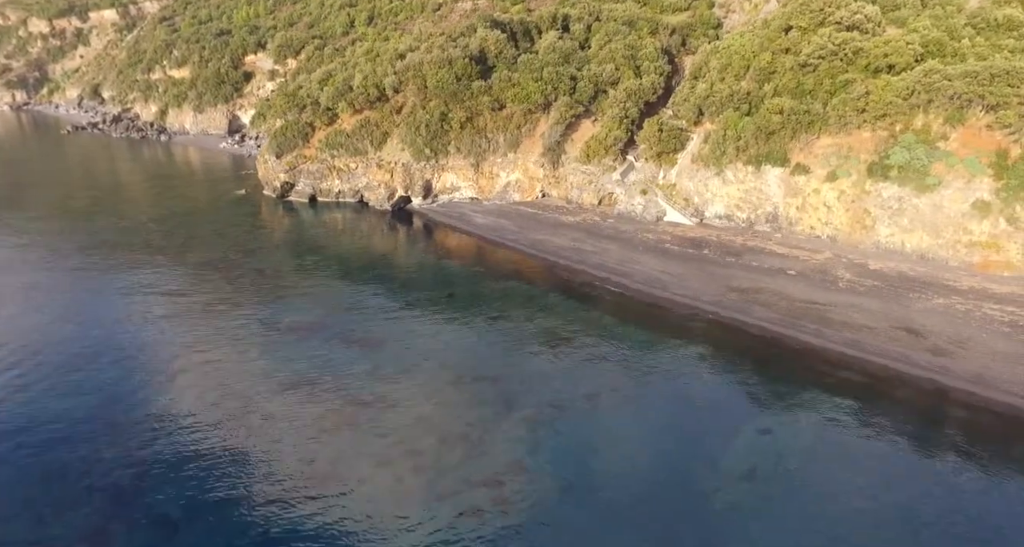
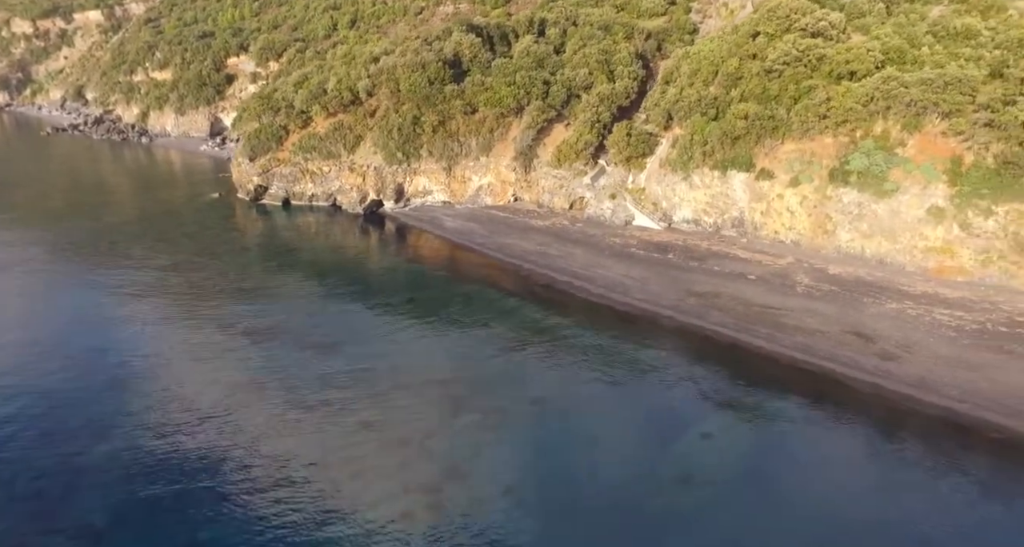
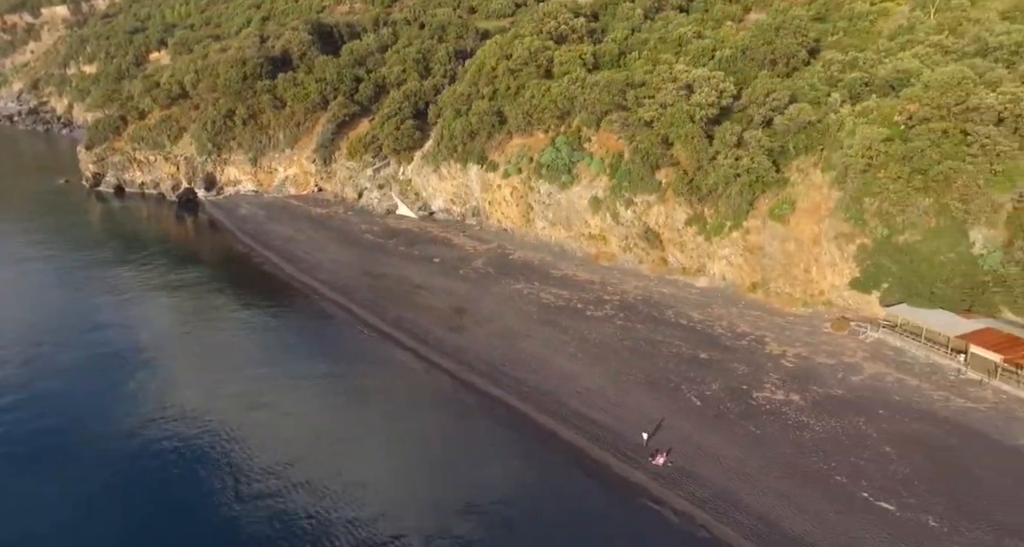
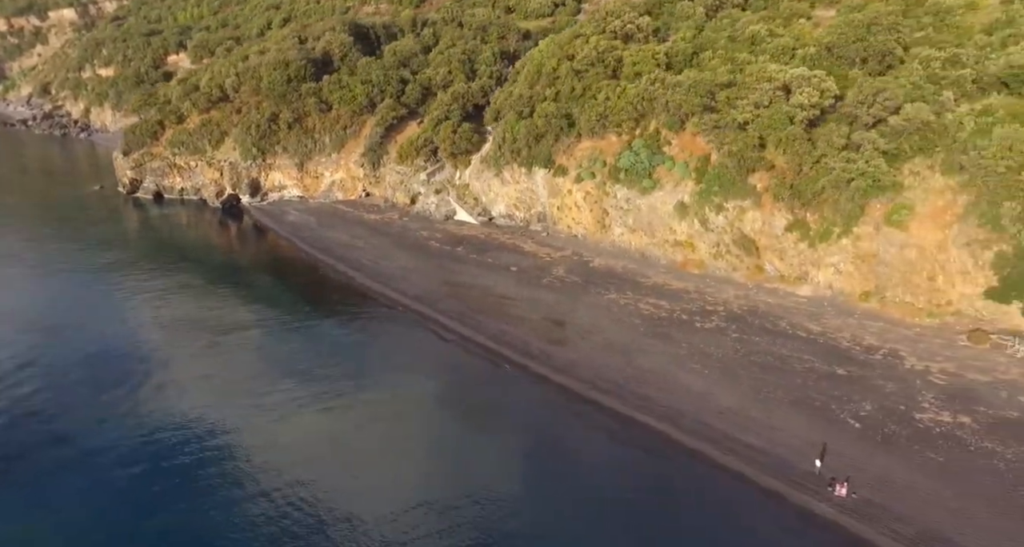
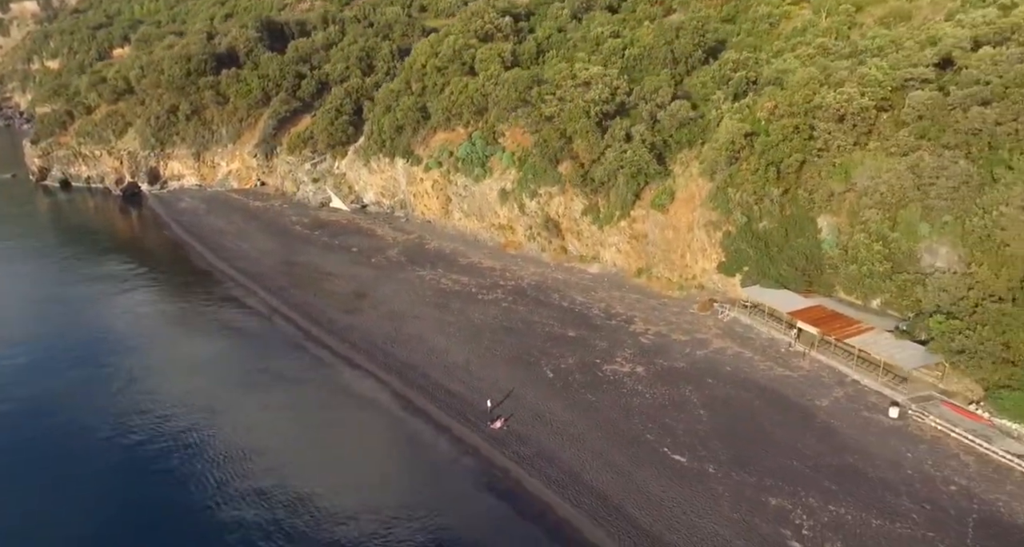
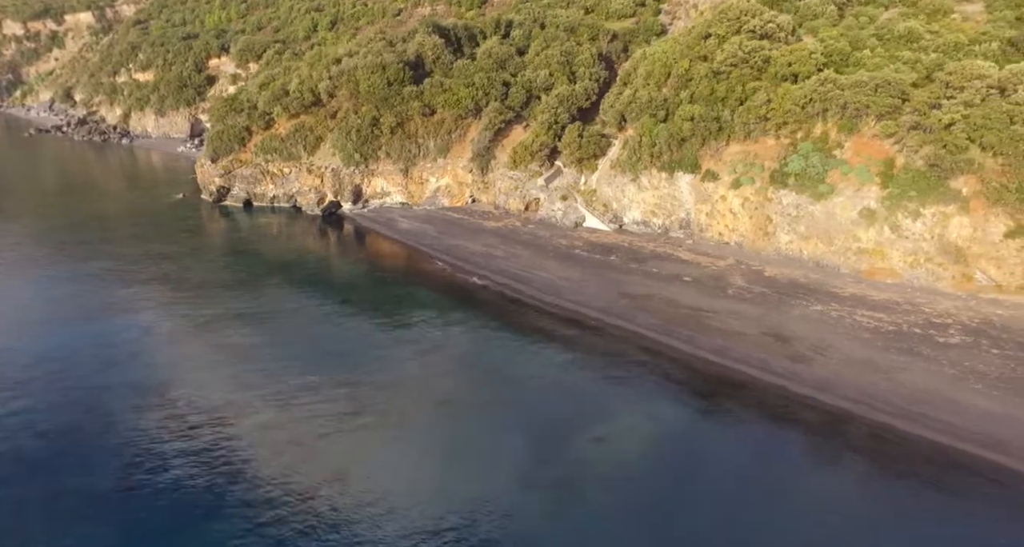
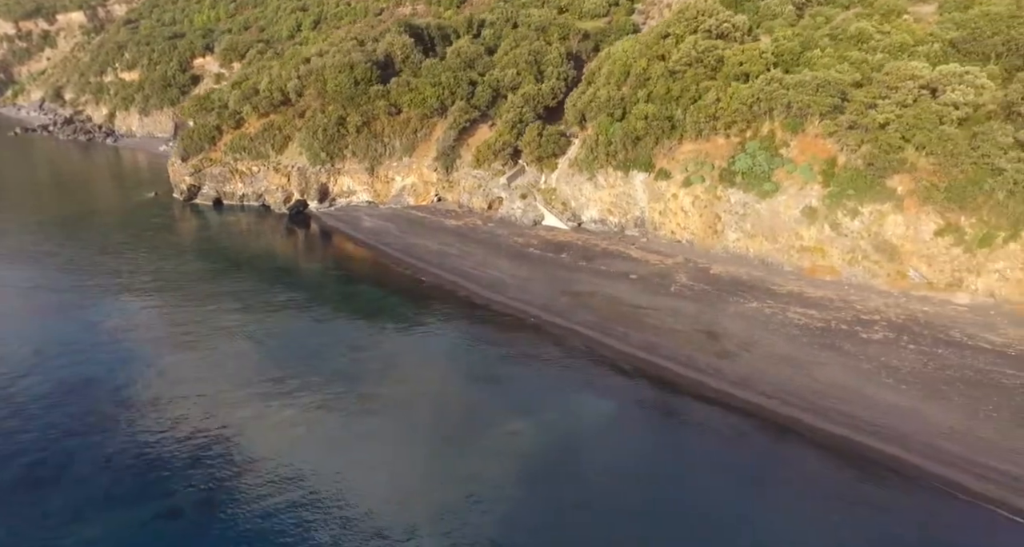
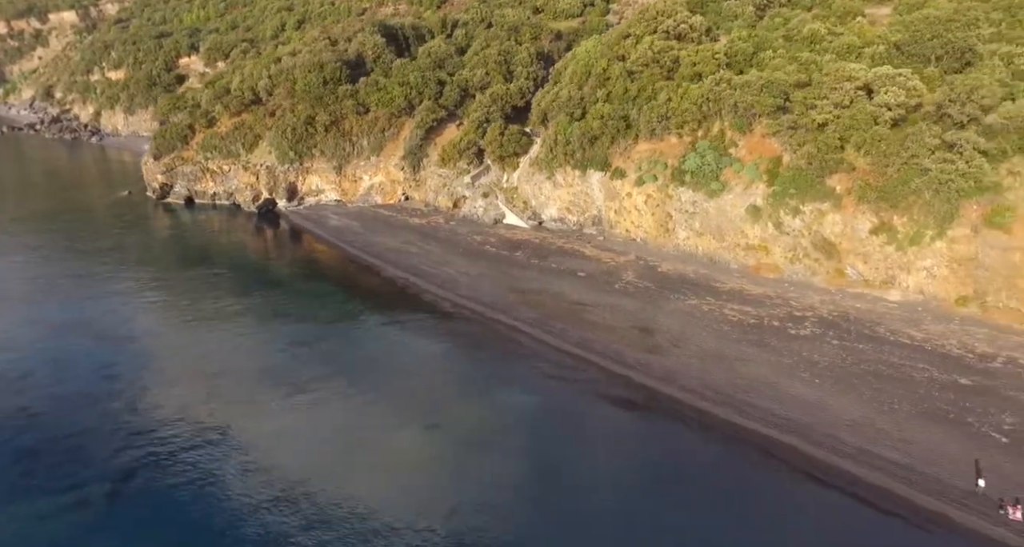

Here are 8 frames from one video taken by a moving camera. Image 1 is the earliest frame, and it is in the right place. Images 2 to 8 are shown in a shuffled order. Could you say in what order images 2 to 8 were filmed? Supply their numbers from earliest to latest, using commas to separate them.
2, 6, 7, 8, 4, 3, 5
